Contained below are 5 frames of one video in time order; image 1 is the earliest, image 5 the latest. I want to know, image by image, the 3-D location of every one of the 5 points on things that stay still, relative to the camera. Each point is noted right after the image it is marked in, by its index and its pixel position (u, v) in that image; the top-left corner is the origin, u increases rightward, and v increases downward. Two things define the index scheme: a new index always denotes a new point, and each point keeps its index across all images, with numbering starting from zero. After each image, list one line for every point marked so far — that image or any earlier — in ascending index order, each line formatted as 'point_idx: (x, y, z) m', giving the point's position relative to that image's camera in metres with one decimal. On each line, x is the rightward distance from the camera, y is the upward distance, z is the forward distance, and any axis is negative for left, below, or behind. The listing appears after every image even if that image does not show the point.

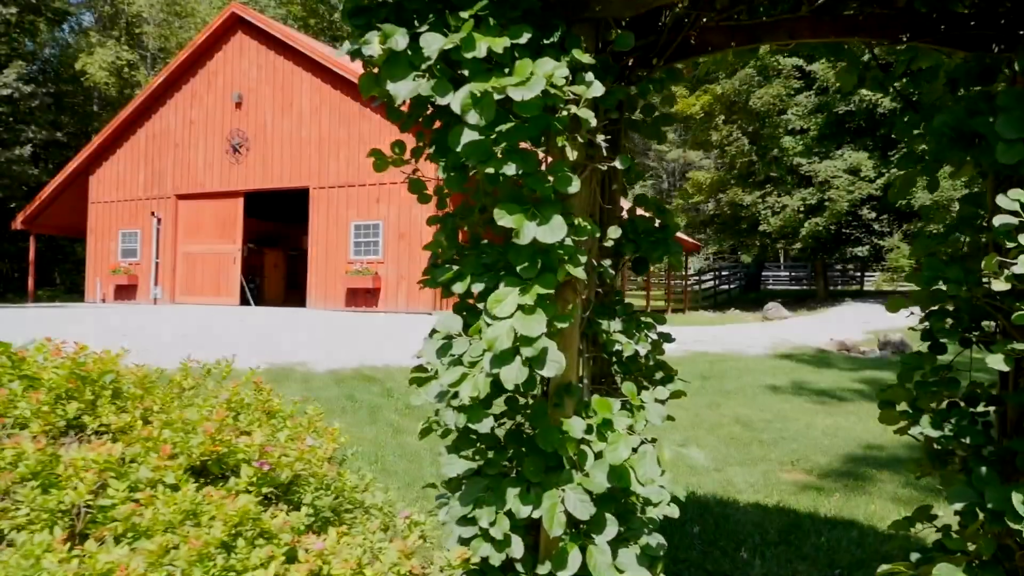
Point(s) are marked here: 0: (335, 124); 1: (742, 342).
0: (-3.5, +3.2, +15.5) m
1: (+3.2, -0.7, +10.7) m
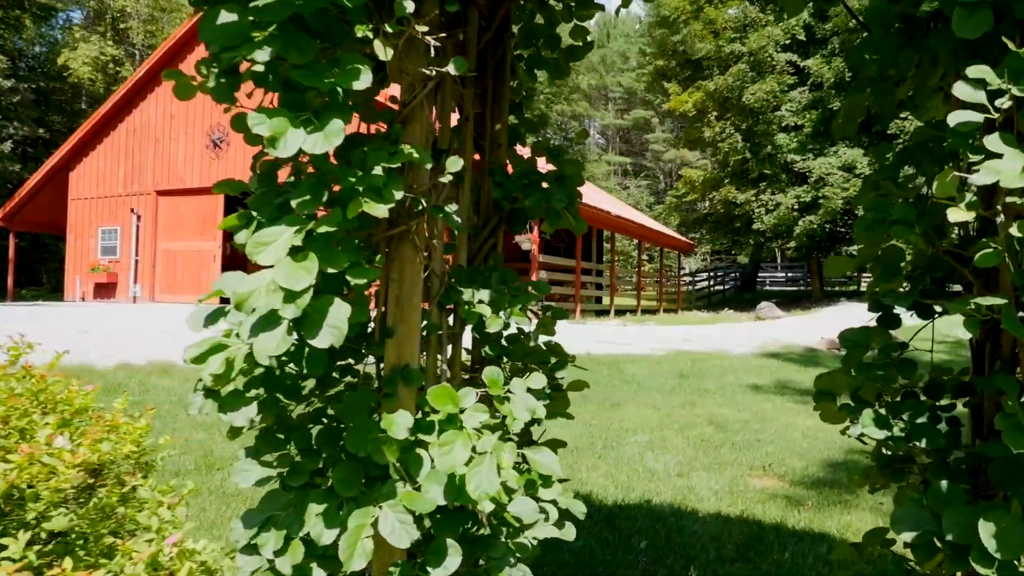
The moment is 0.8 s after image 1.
0: (-3.8, +3.2, +15.2) m
1: (+2.9, -0.7, +10.4) m
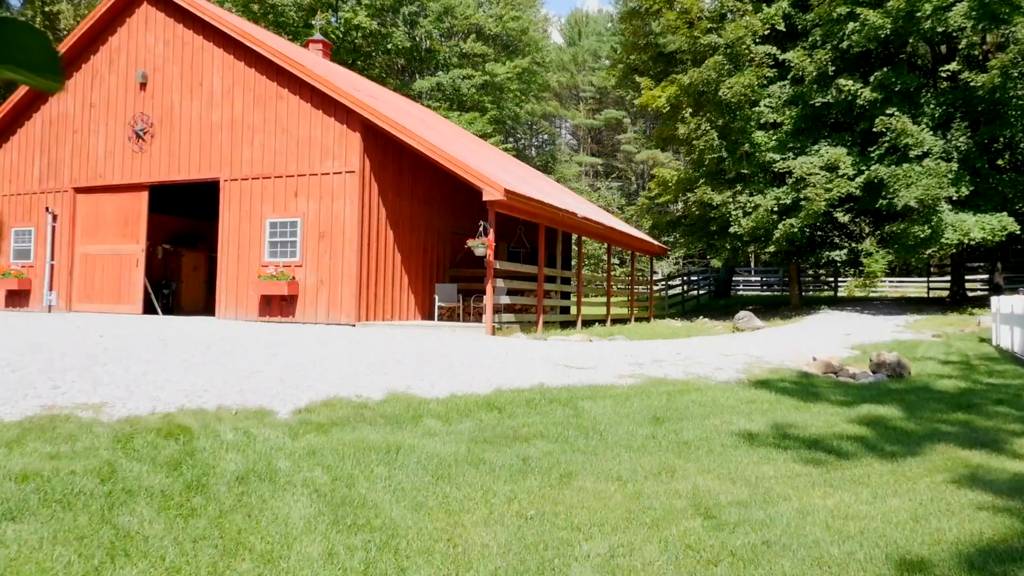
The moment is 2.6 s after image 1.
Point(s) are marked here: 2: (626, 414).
0: (-4.6, +3.1, +13.6) m
1: (+2.3, -0.9, +9.0) m
2: (+0.8, -0.9, +5.5) m
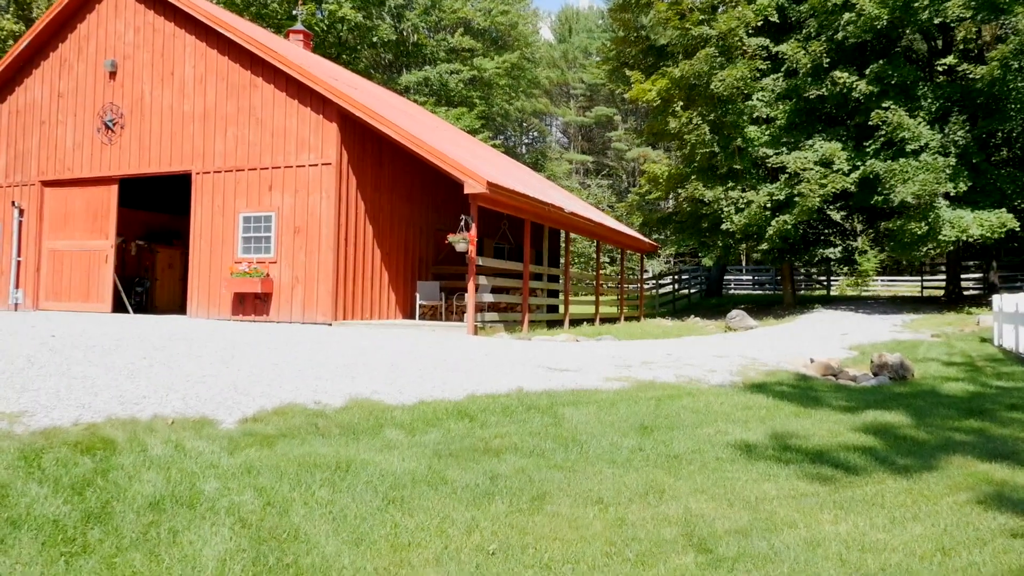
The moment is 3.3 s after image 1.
0: (-4.9, +3.1, +13.0) m
1: (+2.1, -0.8, +8.5) m
2: (+0.6, -0.9, +5.0) m
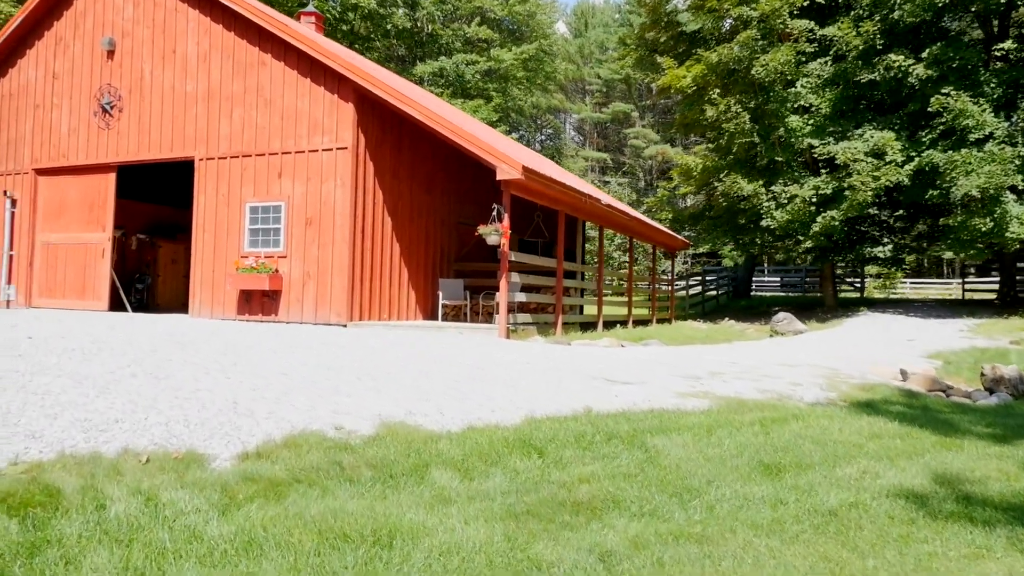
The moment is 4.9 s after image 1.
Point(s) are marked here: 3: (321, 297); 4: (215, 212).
0: (-4.3, +3.2, +11.9) m
1: (+2.5, -0.8, +7.3) m
2: (+1.0, -0.9, +3.9) m
3: (-2.7, -0.1, +10.9) m
4: (-4.6, +1.2, +11.9) m
